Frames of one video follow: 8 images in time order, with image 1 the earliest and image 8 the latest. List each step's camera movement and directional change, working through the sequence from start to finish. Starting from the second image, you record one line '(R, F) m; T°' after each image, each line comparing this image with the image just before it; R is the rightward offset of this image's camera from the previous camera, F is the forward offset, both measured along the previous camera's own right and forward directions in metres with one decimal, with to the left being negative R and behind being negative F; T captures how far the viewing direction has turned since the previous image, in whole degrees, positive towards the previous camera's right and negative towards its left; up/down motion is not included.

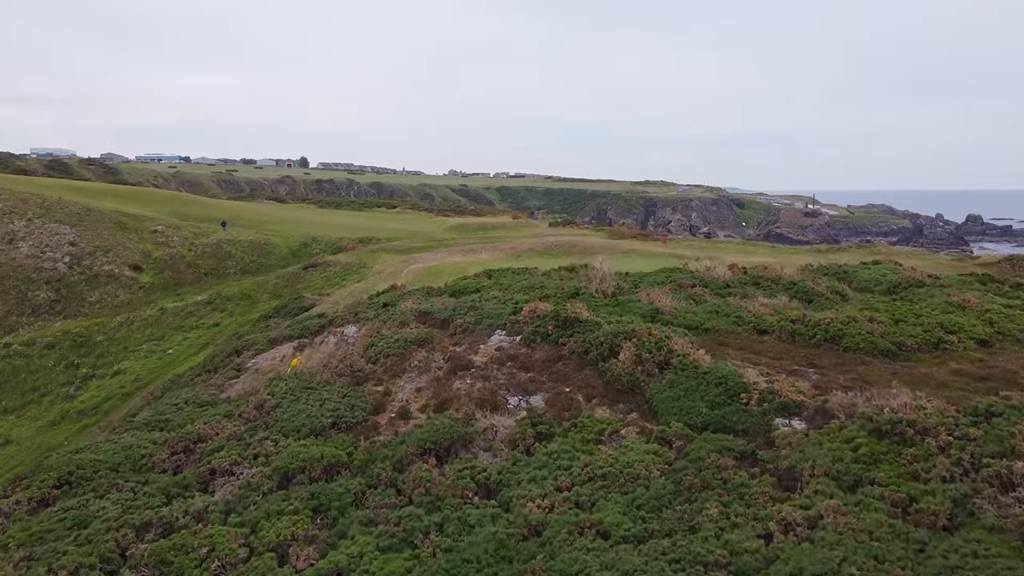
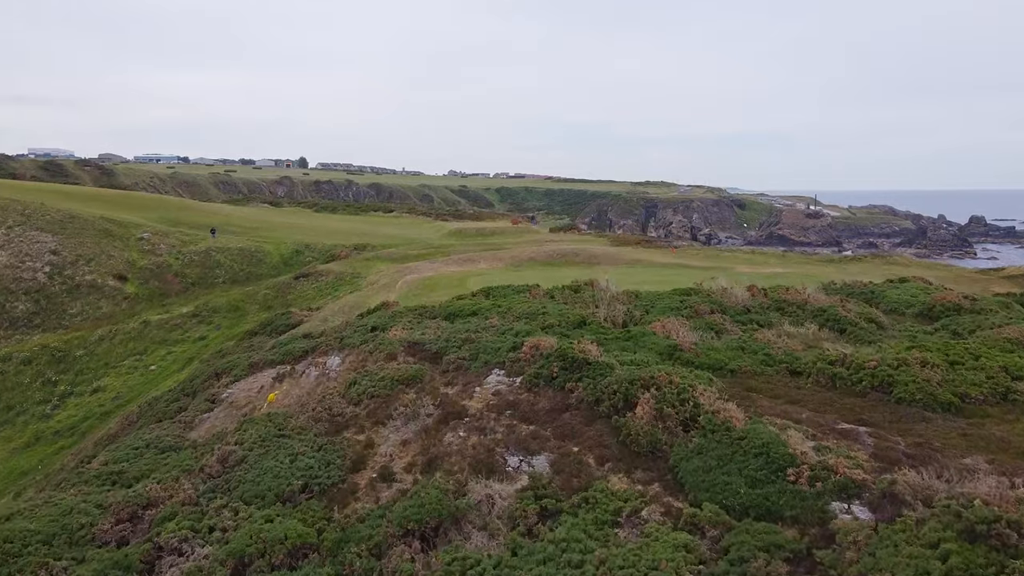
(0.0, +1.3) m; 0°
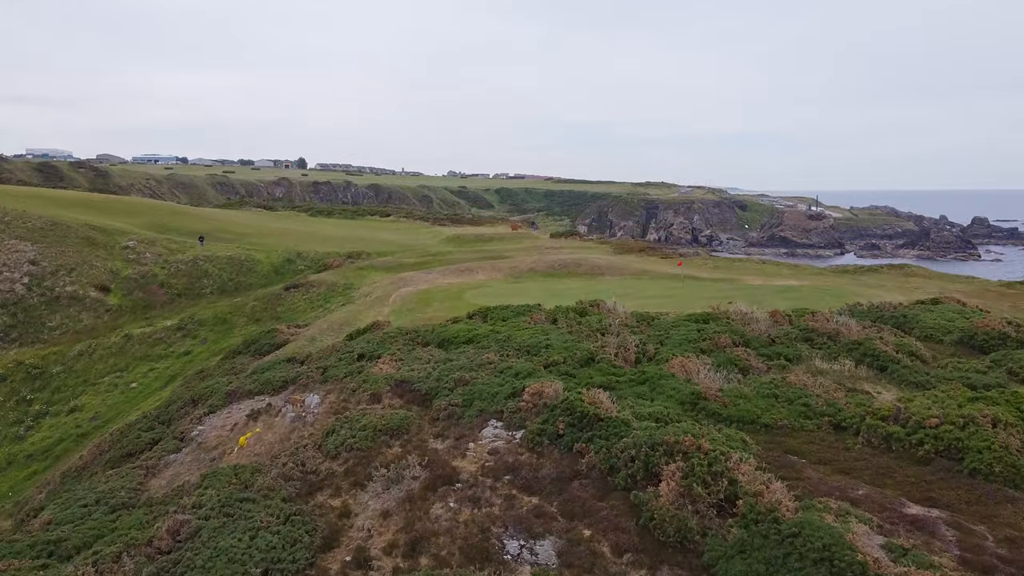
(0.0, +1.3) m; 0°
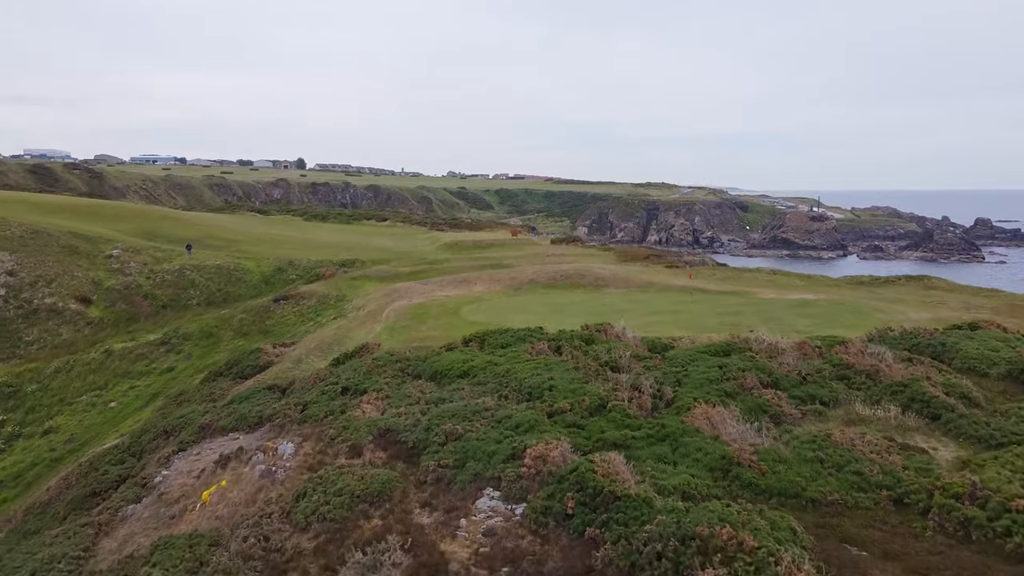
(0.0, +1.3) m; 0°
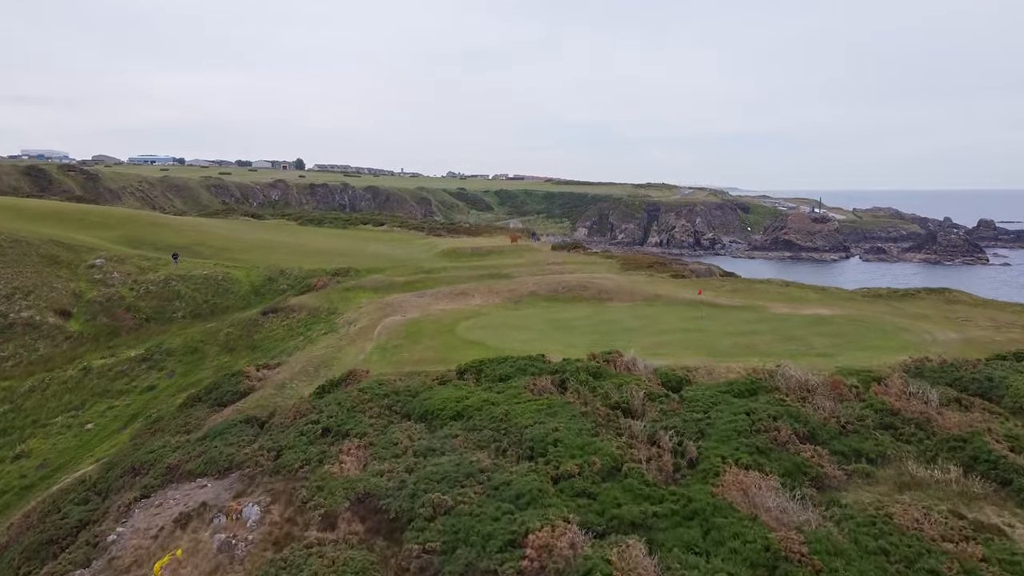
(0.0, +1.3) m; 0°
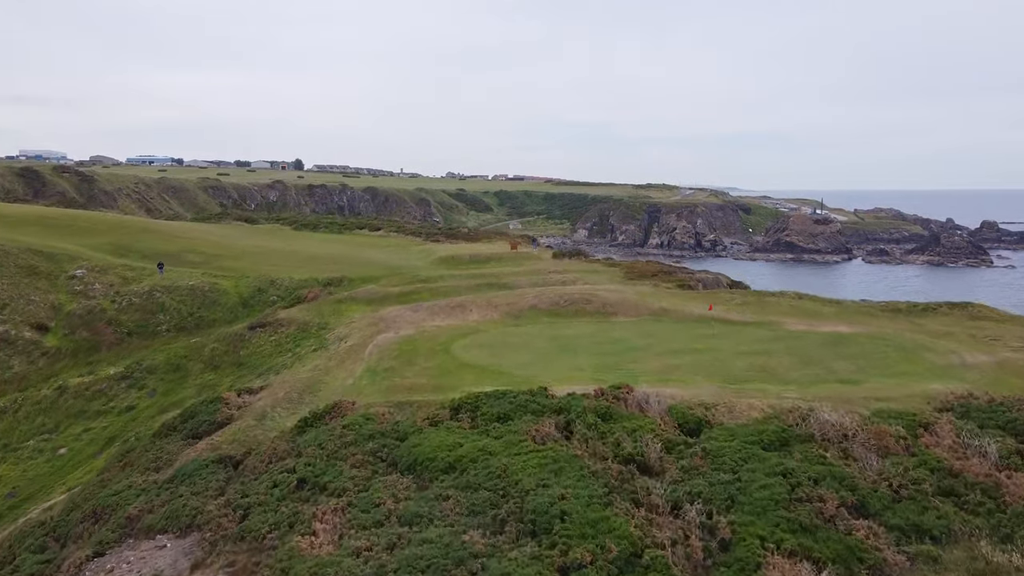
(0.0, +1.3) m; 0°
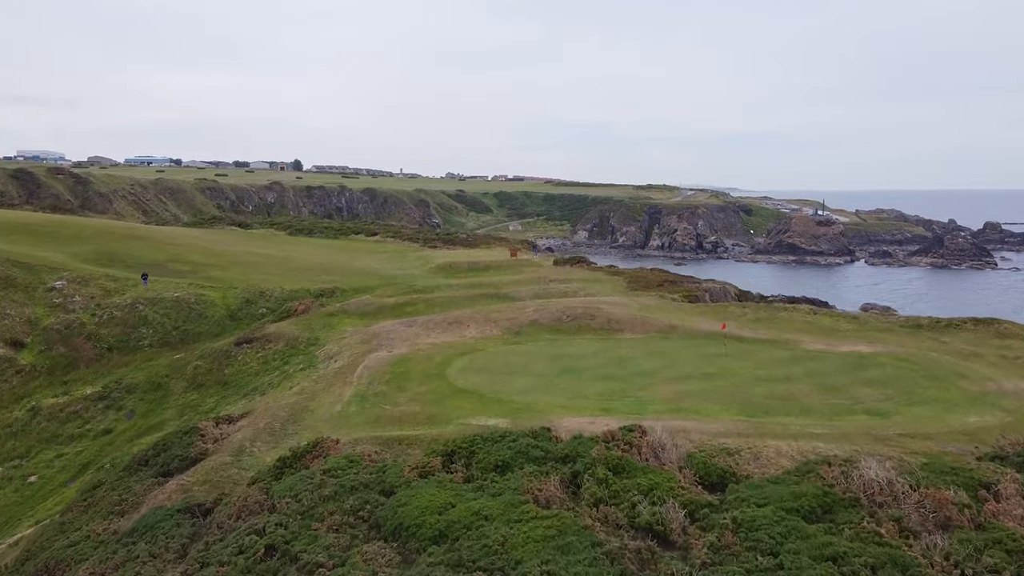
(0.0, +1.3) m; 0°
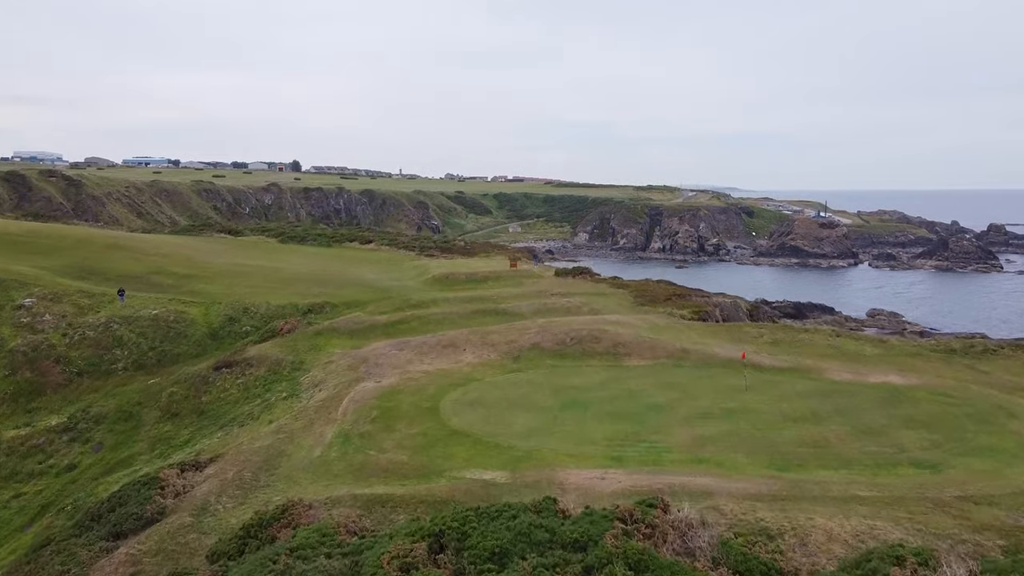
(0.0, +1.7) m; 0°
